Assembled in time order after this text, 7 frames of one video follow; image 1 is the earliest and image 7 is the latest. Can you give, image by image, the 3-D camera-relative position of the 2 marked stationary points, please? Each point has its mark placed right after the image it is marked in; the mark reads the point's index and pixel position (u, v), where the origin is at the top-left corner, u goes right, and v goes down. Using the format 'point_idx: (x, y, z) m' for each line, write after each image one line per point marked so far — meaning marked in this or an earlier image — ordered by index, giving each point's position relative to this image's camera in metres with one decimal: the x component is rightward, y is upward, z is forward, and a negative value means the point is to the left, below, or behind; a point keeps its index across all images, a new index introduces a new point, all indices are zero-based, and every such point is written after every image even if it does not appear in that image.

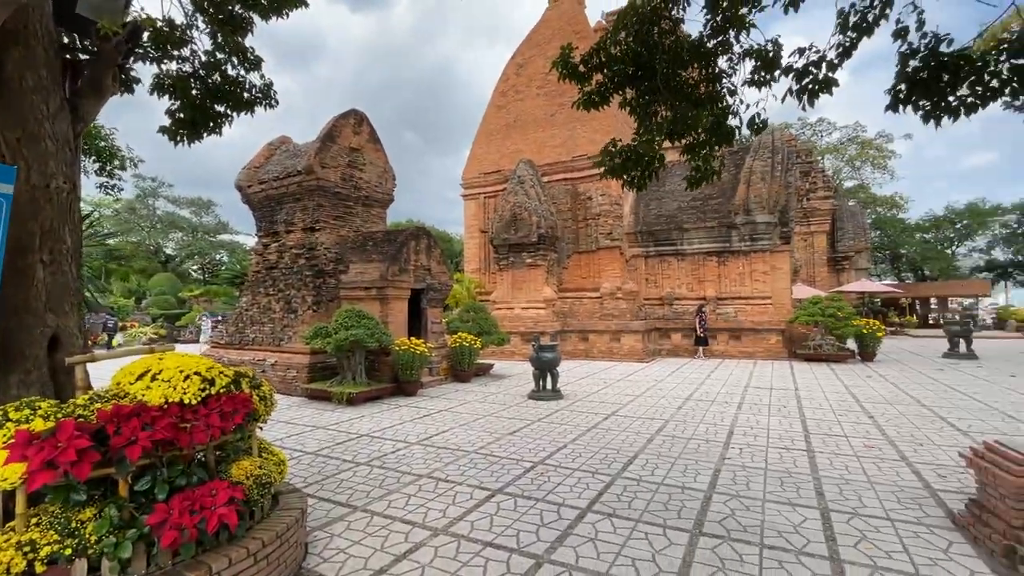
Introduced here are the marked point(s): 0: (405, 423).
0: (-1.2, -1.5, +5.8) m
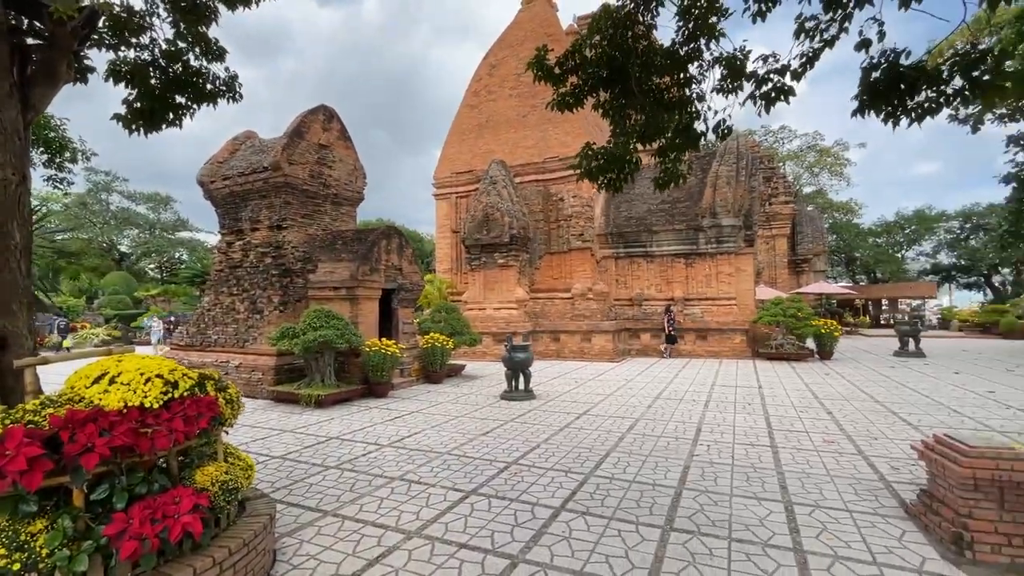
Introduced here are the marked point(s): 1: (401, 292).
0: (-1.5, -1.5, +5.7) m
1: (-1.9, -0.1, +8.9) m
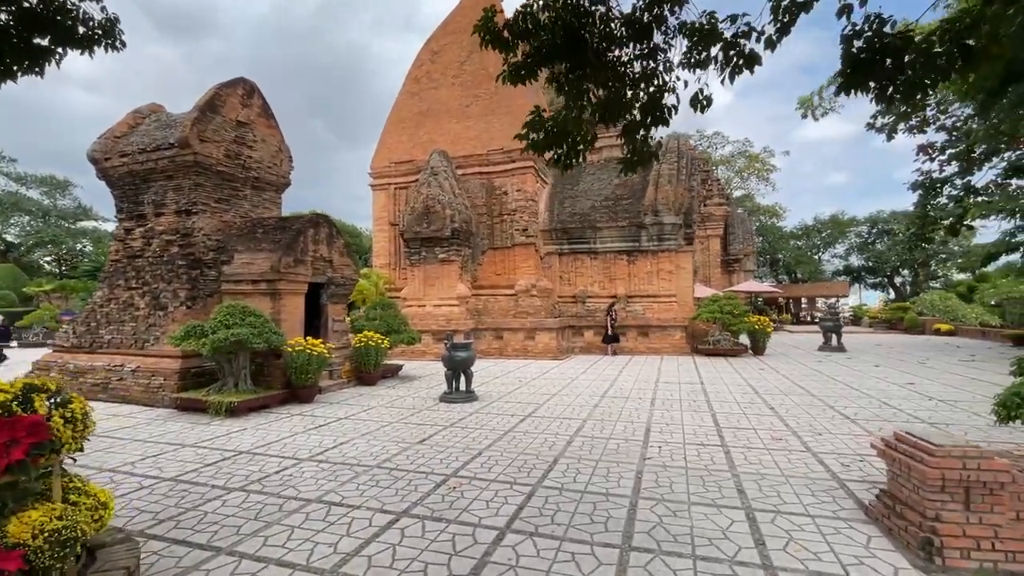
0: (-2.1, -1.5, +5.1) m
1: (-2.9, 0.0, +8.2) m
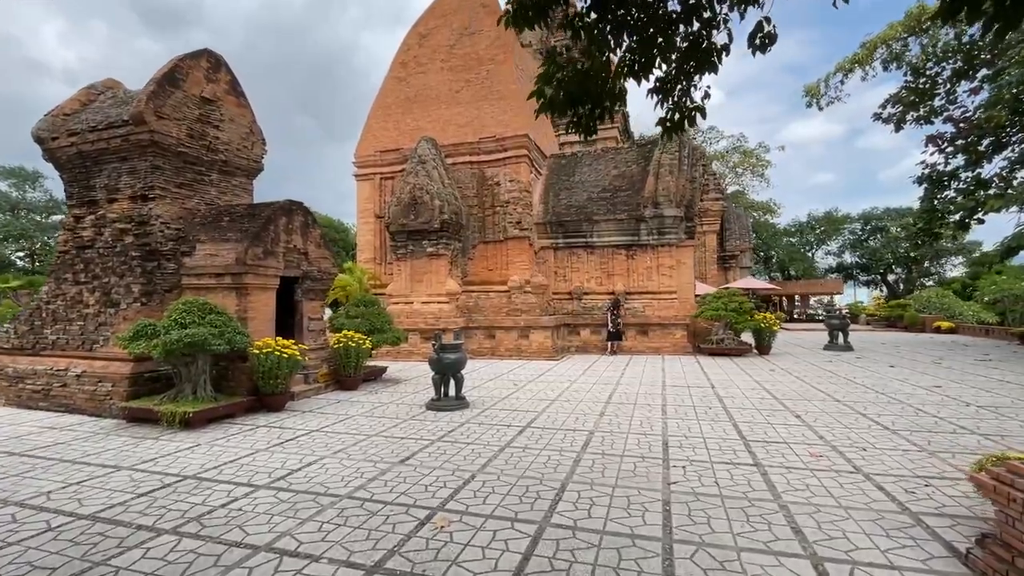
0: (-2.2, -1.4, +4.3) m
1: (-2.9, +0.1, +7.4) m
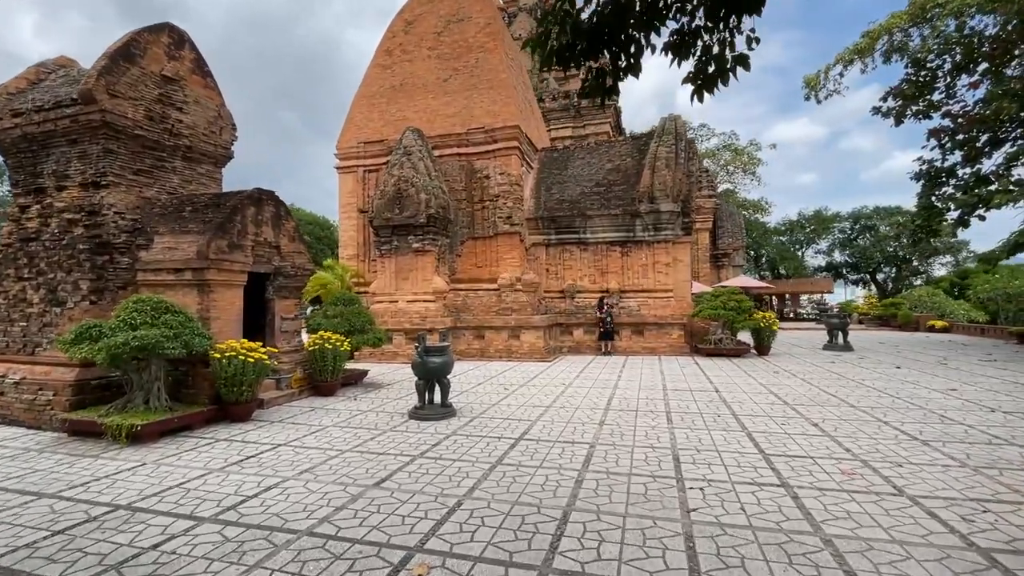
0: (-2.2, -1.4, +3.7) m
1: (-3.1, +0.1, +6.8) m
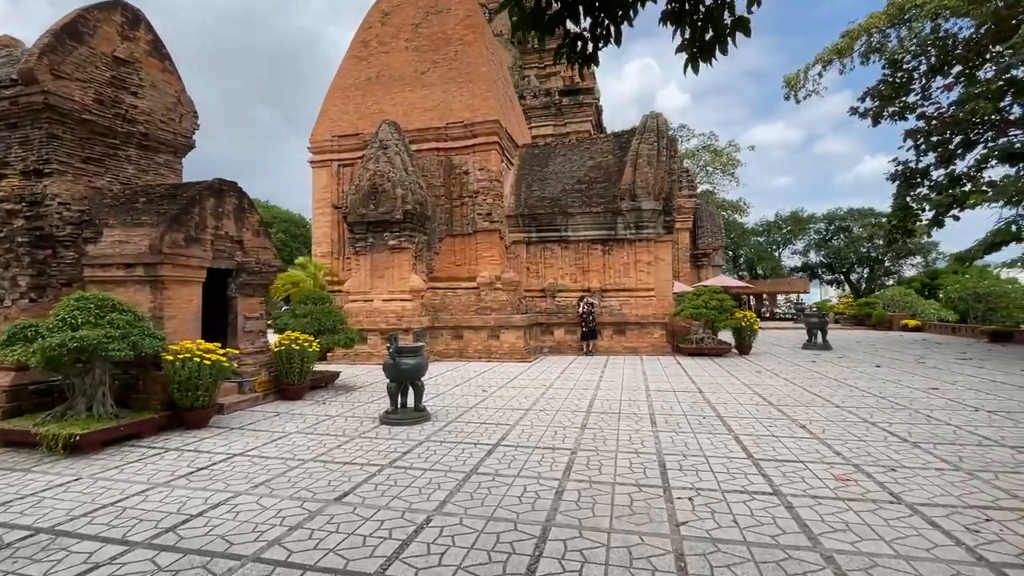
0: (-2.4, -1.3, +3.4) m
1: (-3.3, +0.2, +6.4) m
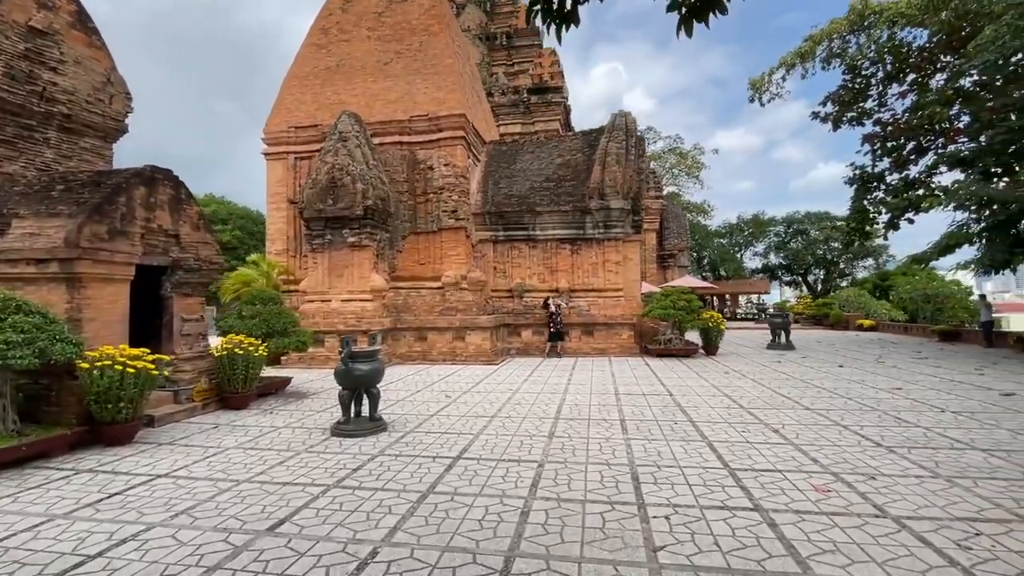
0: (-2.6, -1.3, +2.9) m
1: (-3.8, +0.2, +5.8) m
